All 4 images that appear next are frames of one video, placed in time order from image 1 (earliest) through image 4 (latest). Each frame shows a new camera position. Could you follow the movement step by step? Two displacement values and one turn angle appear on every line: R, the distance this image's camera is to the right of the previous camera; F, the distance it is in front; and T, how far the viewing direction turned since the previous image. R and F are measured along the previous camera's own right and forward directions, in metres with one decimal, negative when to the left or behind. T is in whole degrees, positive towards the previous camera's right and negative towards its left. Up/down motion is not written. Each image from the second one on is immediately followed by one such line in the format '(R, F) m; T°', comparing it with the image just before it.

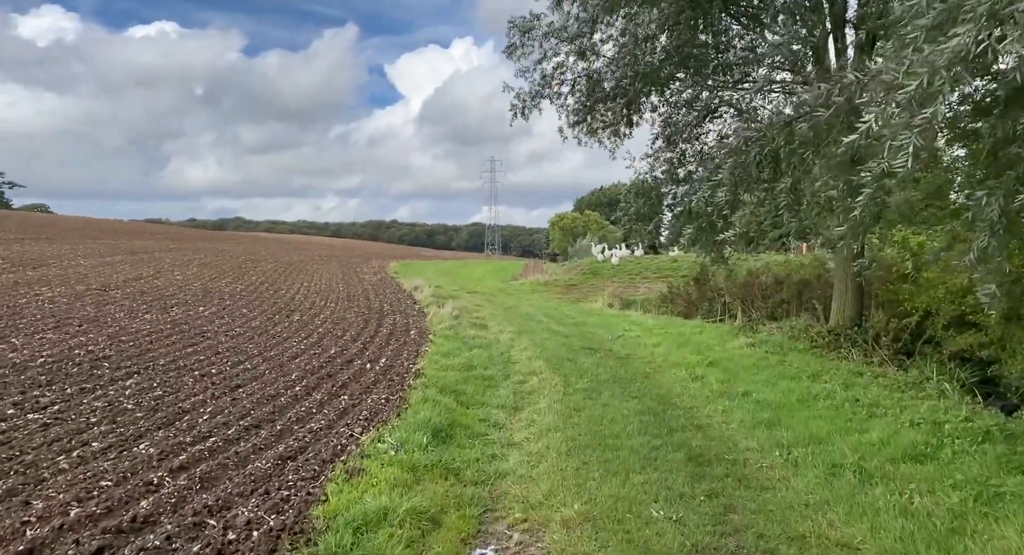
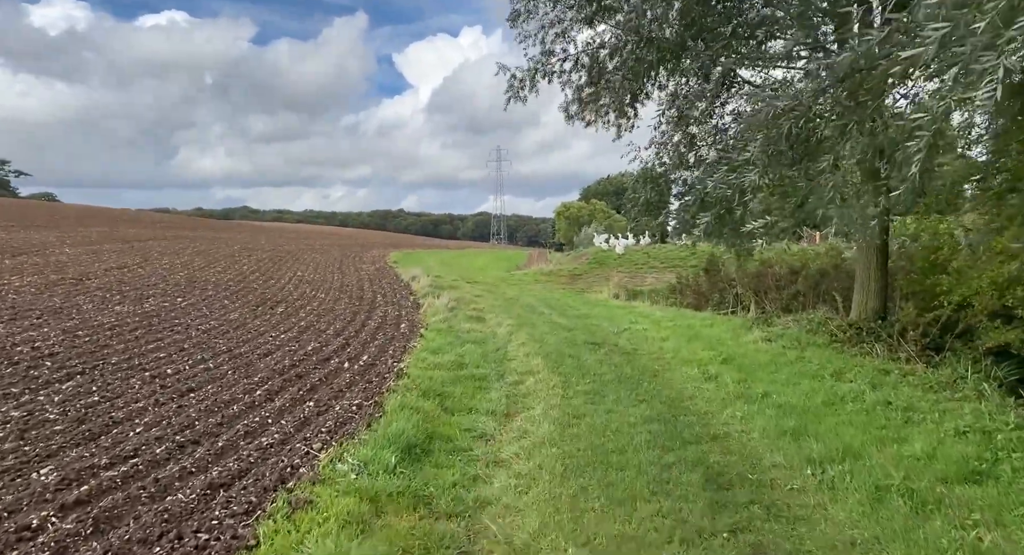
(+0.1, +0.9) m; -1°
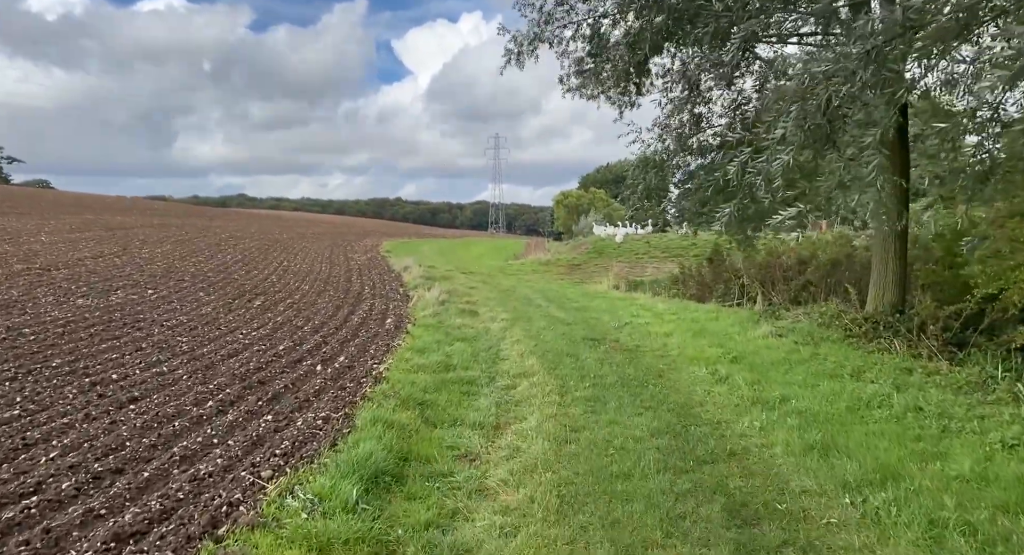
(+0.1, +0.8) m; 0°
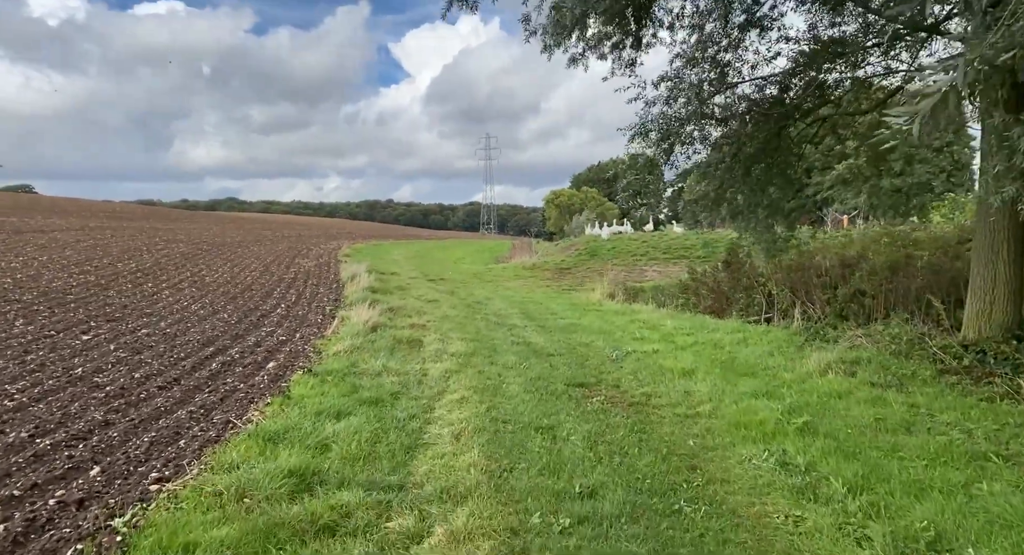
(+0.5, +3.7) m; +1°
